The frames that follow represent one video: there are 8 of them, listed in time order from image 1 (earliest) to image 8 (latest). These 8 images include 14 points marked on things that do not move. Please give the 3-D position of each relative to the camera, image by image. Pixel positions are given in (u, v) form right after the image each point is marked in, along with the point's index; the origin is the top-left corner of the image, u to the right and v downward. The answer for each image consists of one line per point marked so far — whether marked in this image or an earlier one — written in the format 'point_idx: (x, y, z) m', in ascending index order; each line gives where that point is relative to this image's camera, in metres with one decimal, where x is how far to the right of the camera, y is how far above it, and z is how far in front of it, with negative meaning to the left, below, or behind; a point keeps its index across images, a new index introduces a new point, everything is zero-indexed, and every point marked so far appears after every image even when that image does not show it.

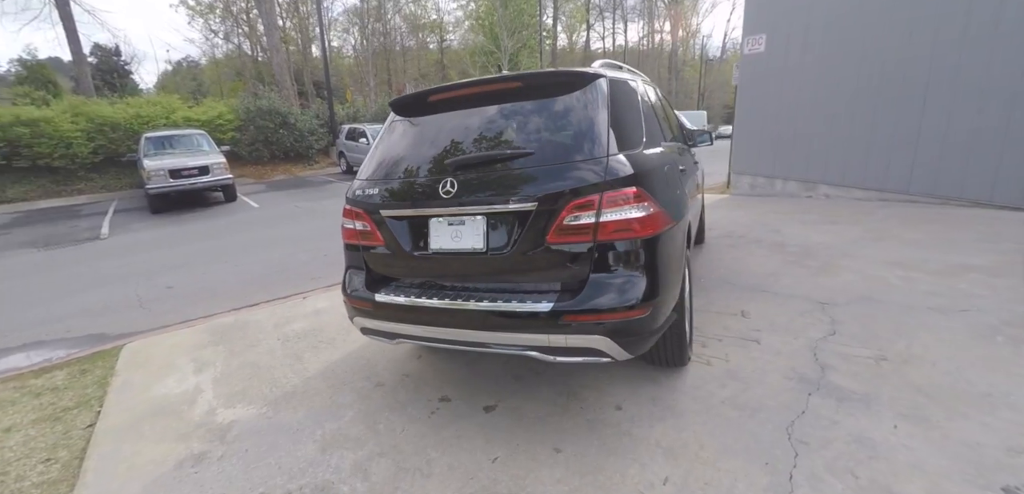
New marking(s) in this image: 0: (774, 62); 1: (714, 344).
0: (+4.2, +2.9, +7.4) m
1: (+1.3, -0.6, +3.0) m
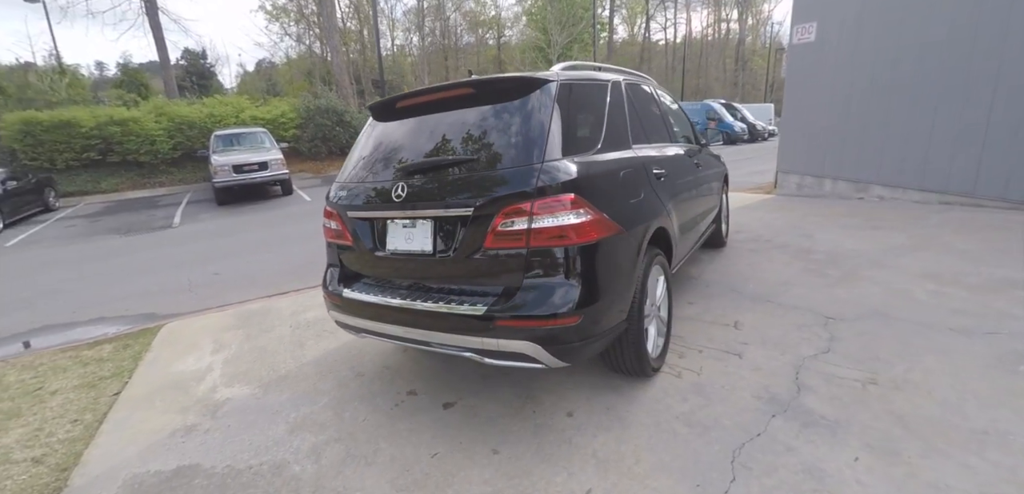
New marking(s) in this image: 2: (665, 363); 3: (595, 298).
0: (+4.6, +2.8, +6.9) m
1: (+1.1, -0.7, +2.8) m
2: (+0.9, -0.7, +2.8) m
3: (+0.3, -0.2, +2.1) m
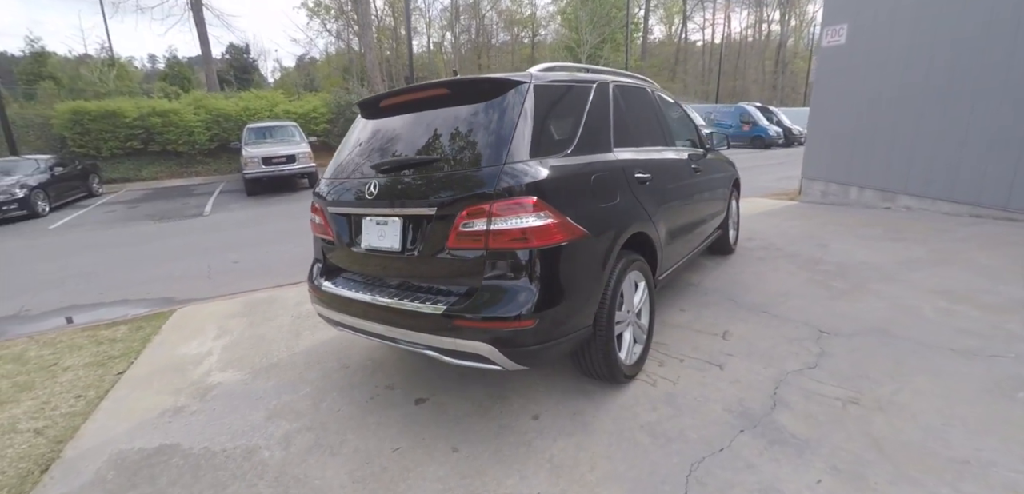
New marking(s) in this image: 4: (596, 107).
0: (+4.9, +2.7, +6.6) m
1: (+1.0, -0.7, +2.8) m
2: (+0.8, -0.7, +2.7) m
3: (+0.2, -0.2, +2.0) m
4: (+0.5, +0.8, +2.6) m
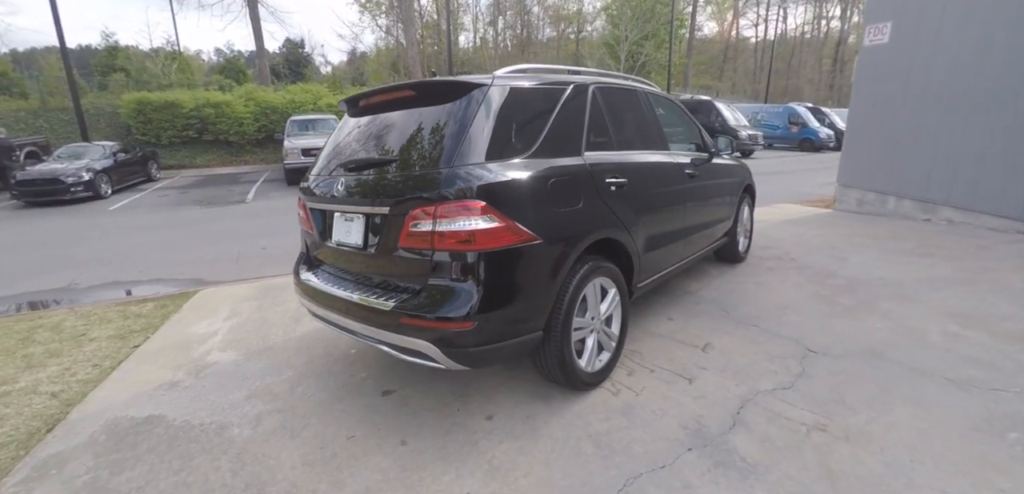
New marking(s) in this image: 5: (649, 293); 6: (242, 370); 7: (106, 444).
0: (+5.1, +2.5, +6.1) m
1: (+0.8, -0.8, +2.7) m
2: (+0.6, -0.8, +2.7) m
3: (-0.1, -0.3, +2.1) m
4: (+0.3, +0.8, +2.6) m
5: (+1.2, -0.4, +3.9) m
6: (-1.9, -0.9, +3.2) m
7: (-2.2, -1.1, +2.4) m
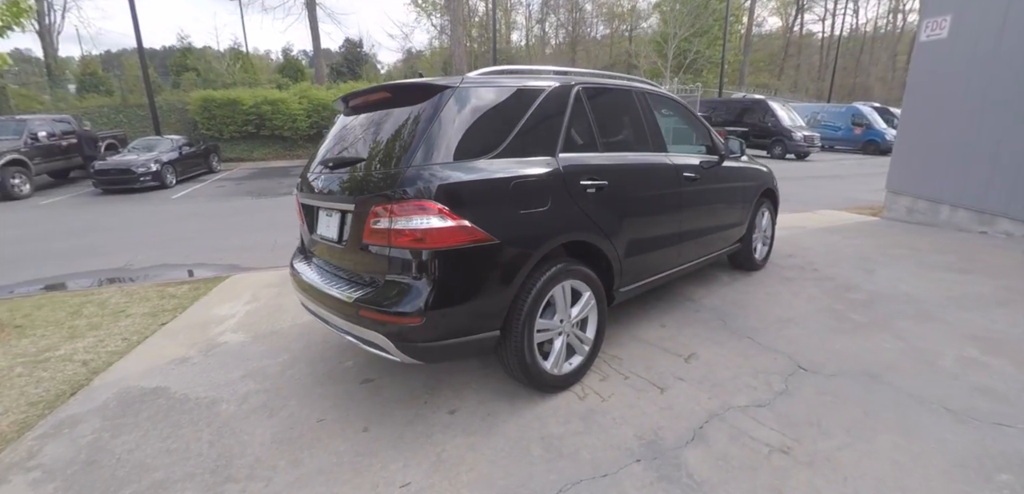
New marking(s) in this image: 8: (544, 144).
0: (+5.4, +2.3, +5.6) m
1: (+0.6, -0.8, +2.7) m
2: (+0.4, -0.8, +2.7) m
3: (-0.3, -0.3, +2.1) m
4: (+0.2, +0.8, +2.6) m
5: (+1.1, -0.4, +3.8) m
6: (-2.0, -0.8, +3.4) m
7: (-2.4, -1.0, +2.7) m
8: (+0.2, +0.6, +2.6) m
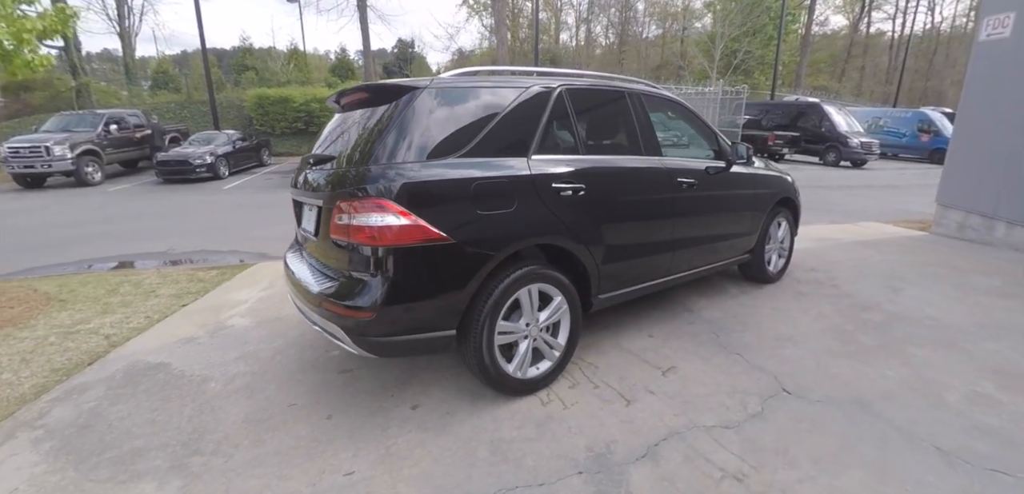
0: (+5.6, +2.1, +5.0) m
1: (+0.4, -0.8, +2.6) m
2: (+0.2, -0.8, +2.6) m
3: (-0.5, -0.2, +2.2) m
4: (0.0, +0.8, +2.6) m
5: (+1.1, -0.5, +3.7) m
6: (-2.1, -0.7, +3.6) m
7: (-2.5, -0.9, +2.9) m
8: (0.0, +0.6, +2.5) m
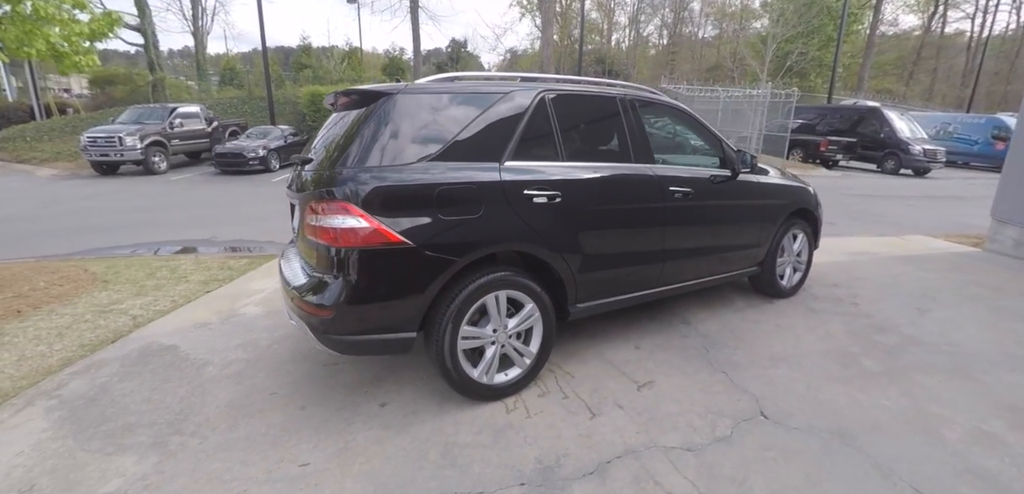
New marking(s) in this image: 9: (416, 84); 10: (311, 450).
0: (+5.7, +1.8, +4.4) m
1: (+0.2, -0.9, +2.6) m
2: (0.0, -0.9, +2.6) m
3: (-0.7, -0.3, +2.2) m
4: (-0.1, +0.7, +2.6) m
5: (+1.0, -0.6, +3.6) m
6: (-2.2, -0.6, +3.8) m
7: (-2.7, -0.8, +3.2) m
8: (-0.1, +0.5, +2.5) m
9: (-0.5, +0.9, +2.5) m
10: (-1.0, -1.0, +2.2) m
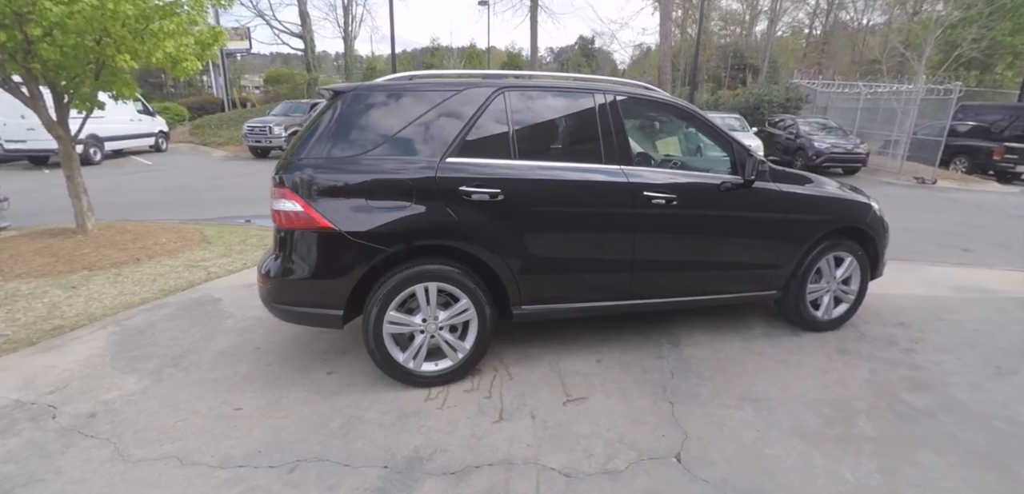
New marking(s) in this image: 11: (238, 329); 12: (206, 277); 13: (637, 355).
0: (+5.8, +1.3, +2.8) m
1: (-0.2, -0.8, +2.6) m
2: (-0.4, -0.8, +2.7) m
3: (-1.2, -0.2, +2.5) m
4: (-0.4, +0.8, +2.6) m
5: (+0.8, -0.6, +3.4) m
6: (-2.1, -0.4, +4.4) m
7: (-2.8, -0.5, +4.0) m
8: (-0.4, +0.6, +2.6) m
9: (-0.7, +1.0, +2.7) m
10: (-1.5, -0.9, +2.6) m
11: (-2.1, -0.6, +3.5) m
12: (-3.1, -0.3, +4.7) m
13: (+0.9, -0.7, +3.0) m
